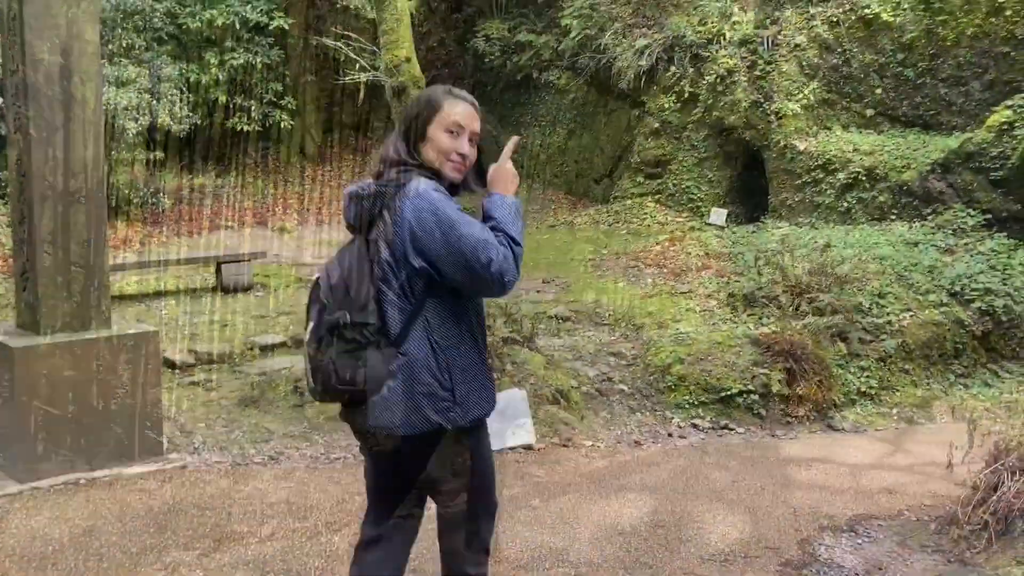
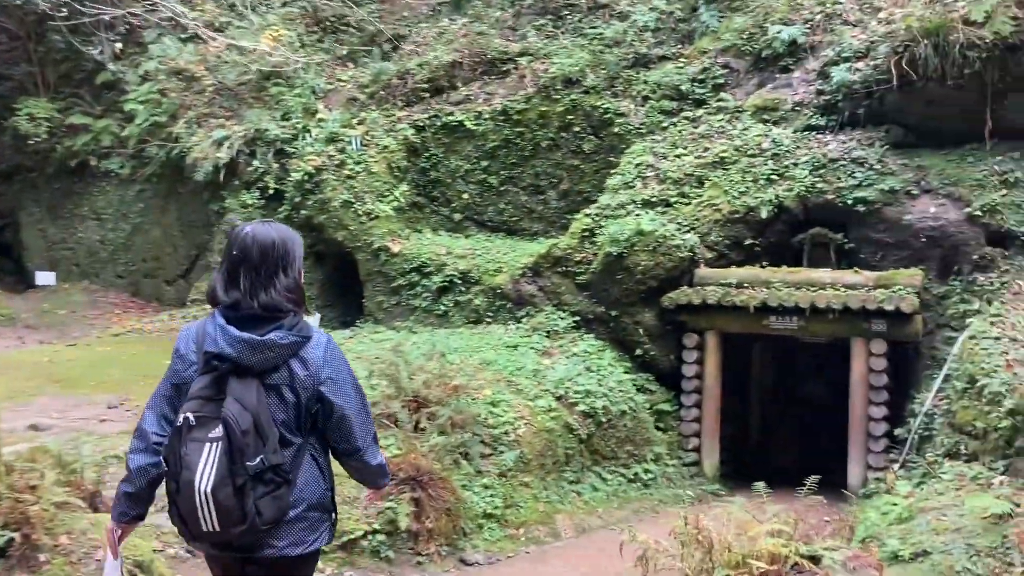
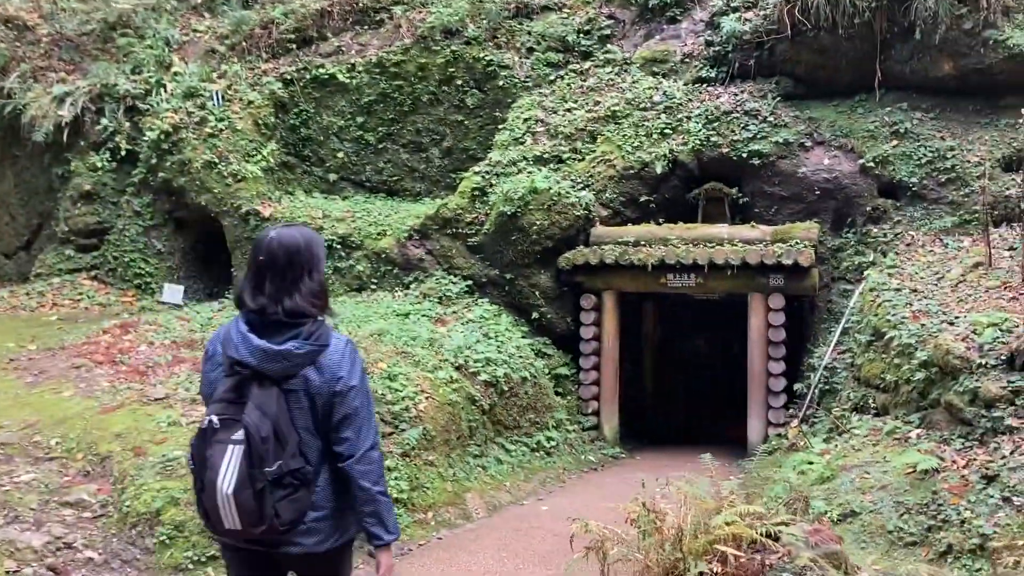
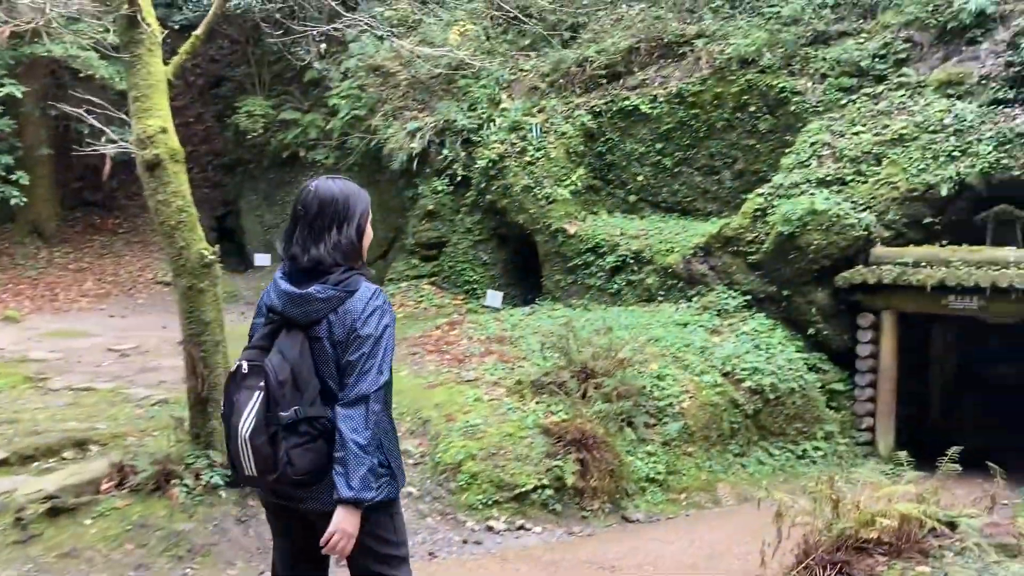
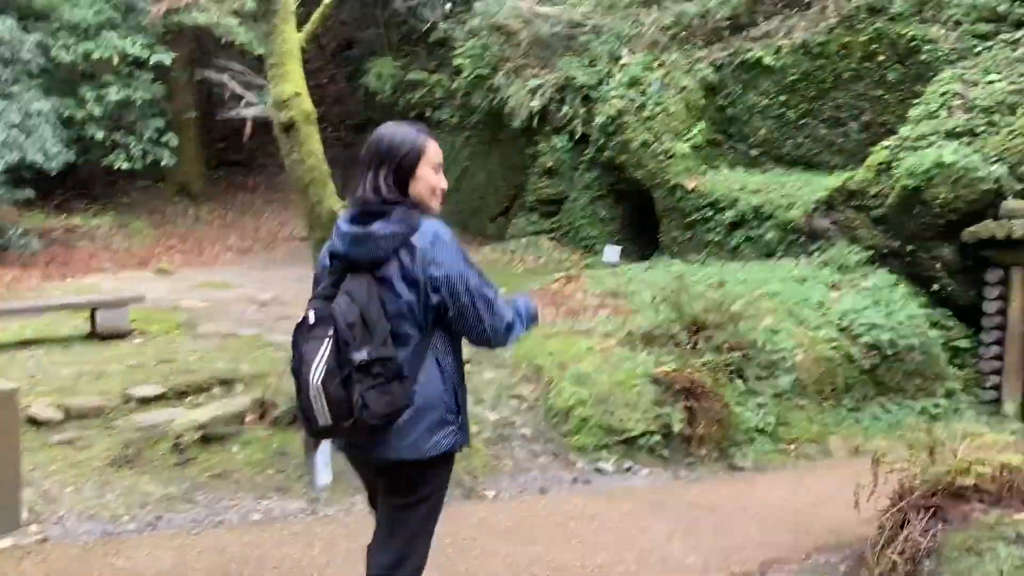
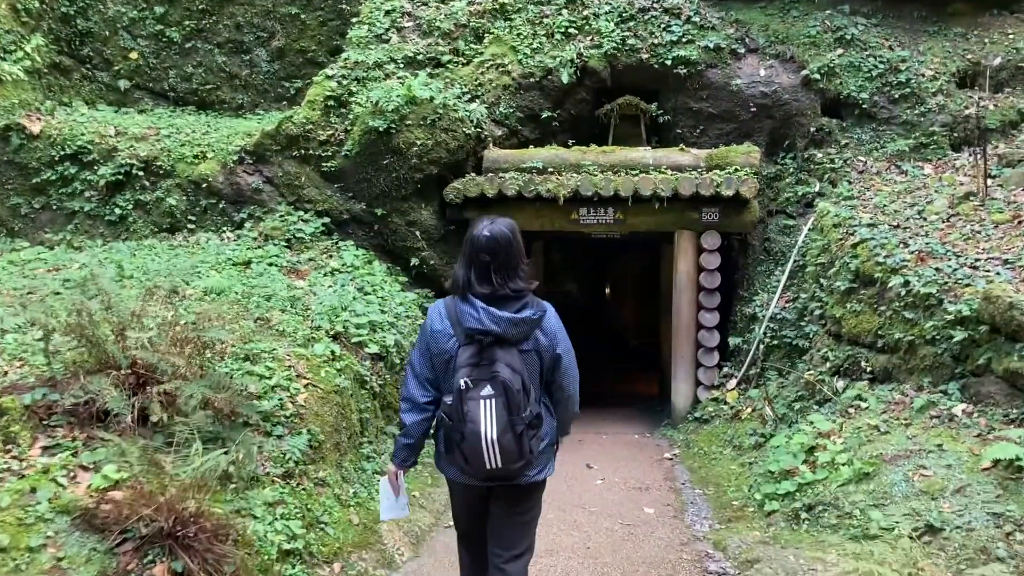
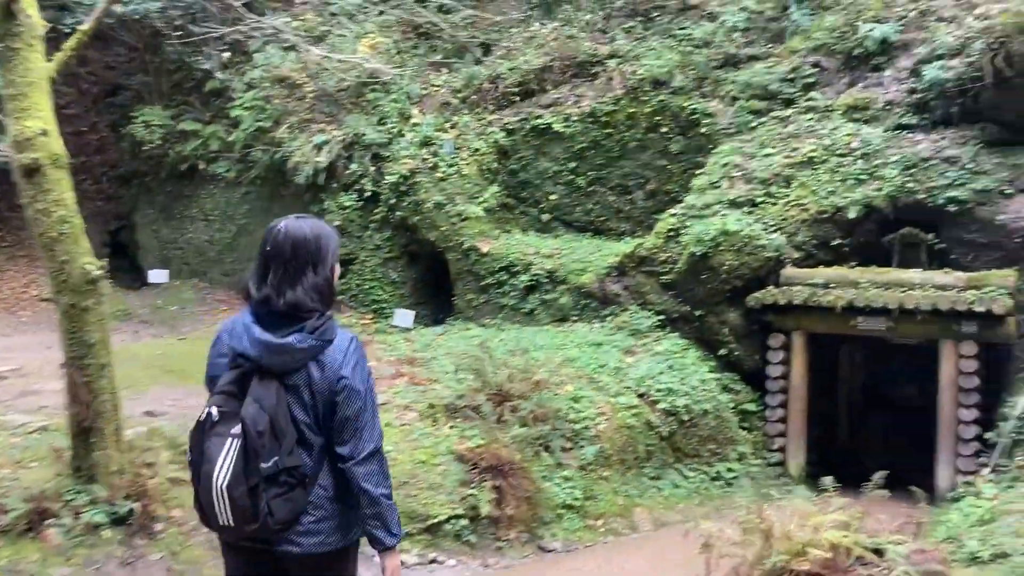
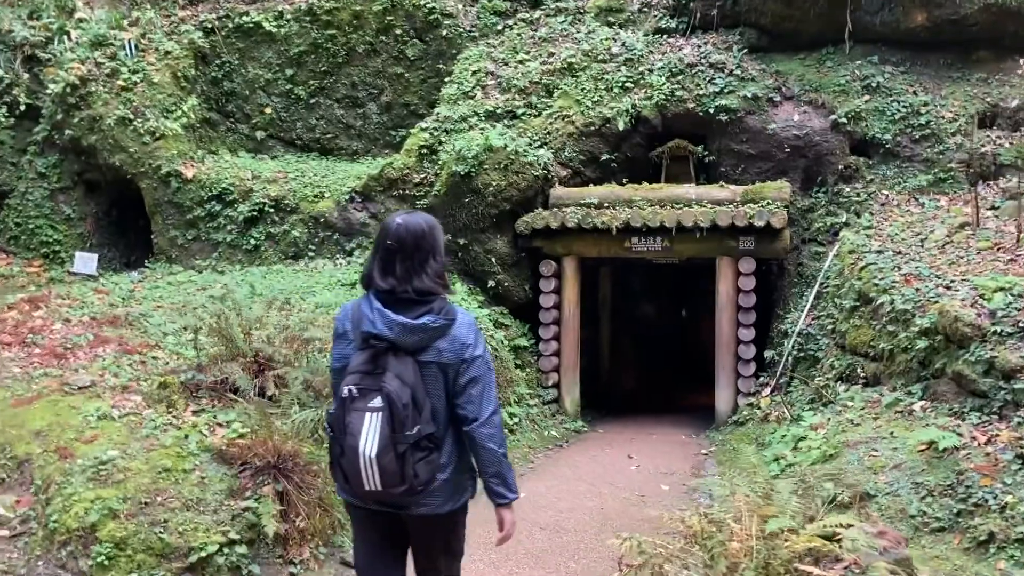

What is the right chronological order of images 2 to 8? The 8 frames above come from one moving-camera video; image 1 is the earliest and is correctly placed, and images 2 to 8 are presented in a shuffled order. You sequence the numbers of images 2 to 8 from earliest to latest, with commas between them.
5, 4, 7, 2, 3, 8, 6
